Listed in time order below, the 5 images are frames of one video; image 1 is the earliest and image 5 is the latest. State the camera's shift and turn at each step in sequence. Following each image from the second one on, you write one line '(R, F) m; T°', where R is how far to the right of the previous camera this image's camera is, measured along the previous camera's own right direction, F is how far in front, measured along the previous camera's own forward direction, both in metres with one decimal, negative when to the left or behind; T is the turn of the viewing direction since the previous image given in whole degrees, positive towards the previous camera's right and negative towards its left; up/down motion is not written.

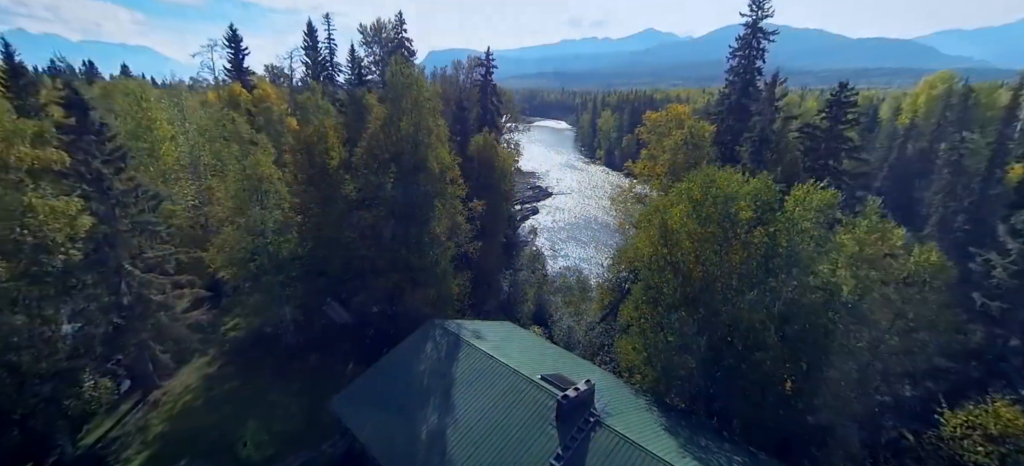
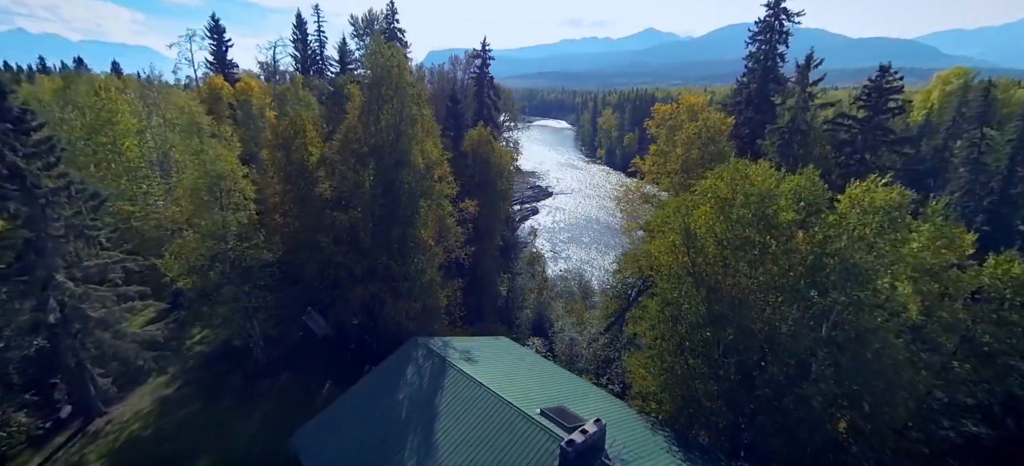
(+0.2, +2.9) m; 0°
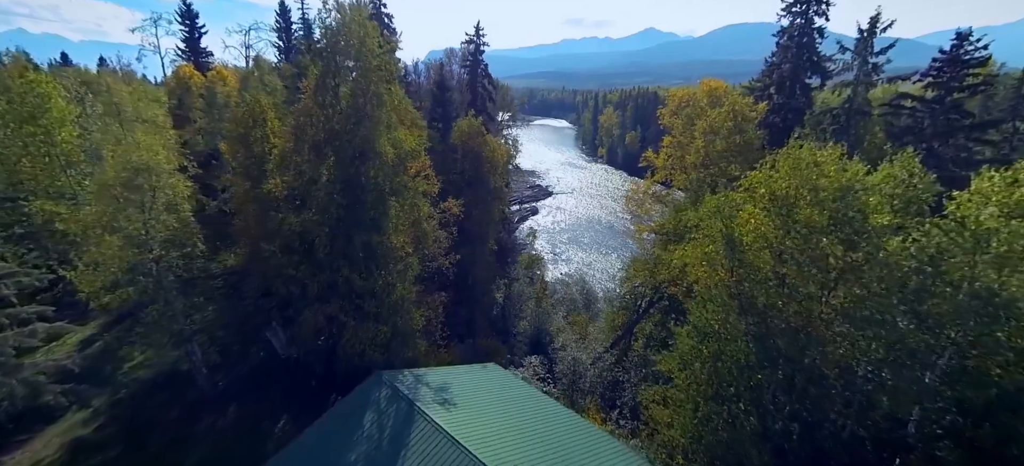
(+0.3, +4.0) m; 0°
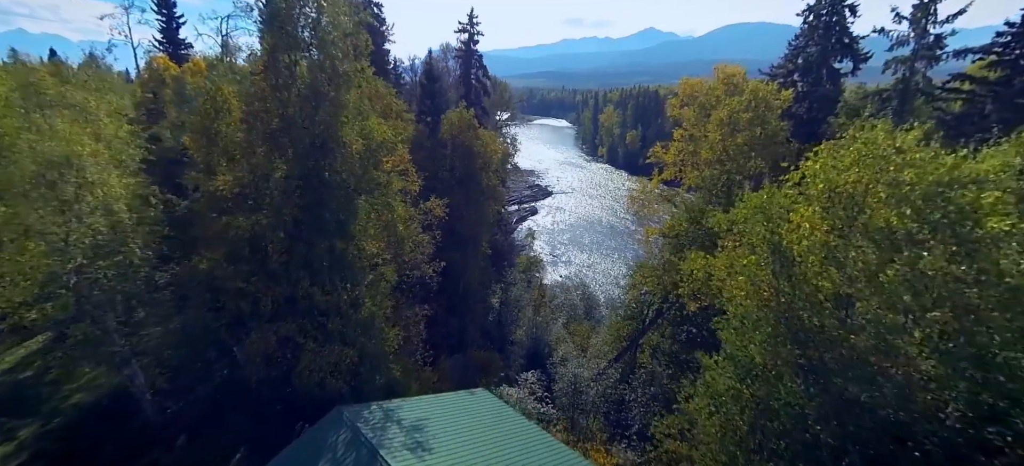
(+0.3, +2.7) m; 0°
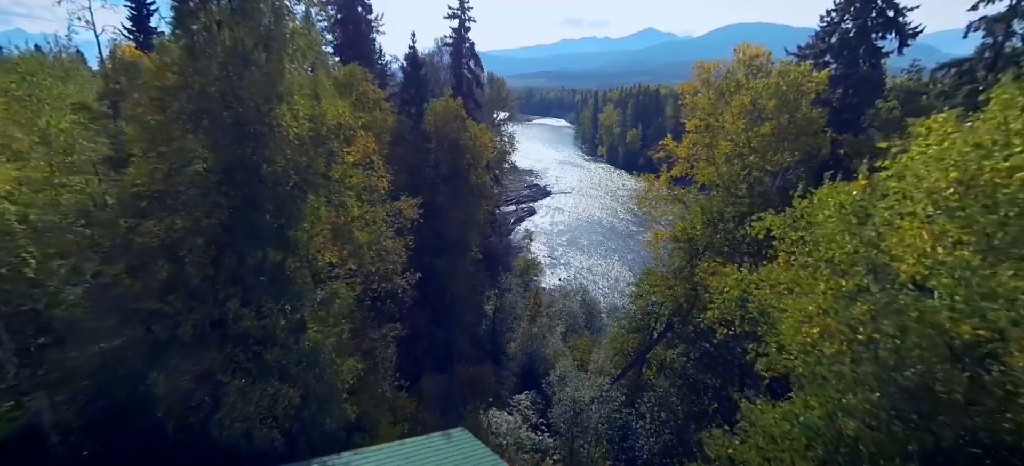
(+0.4, +3.1) m; 0°
